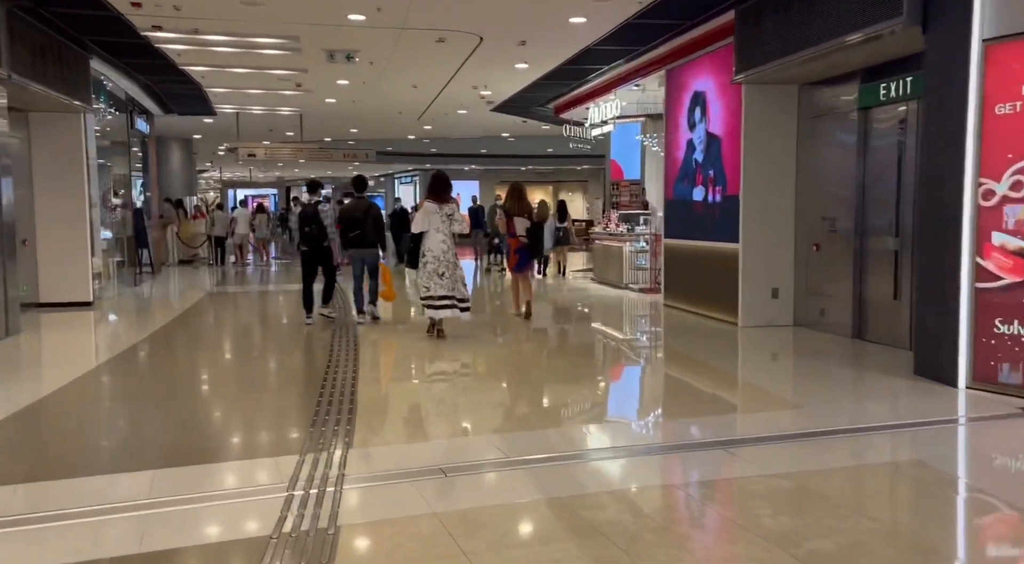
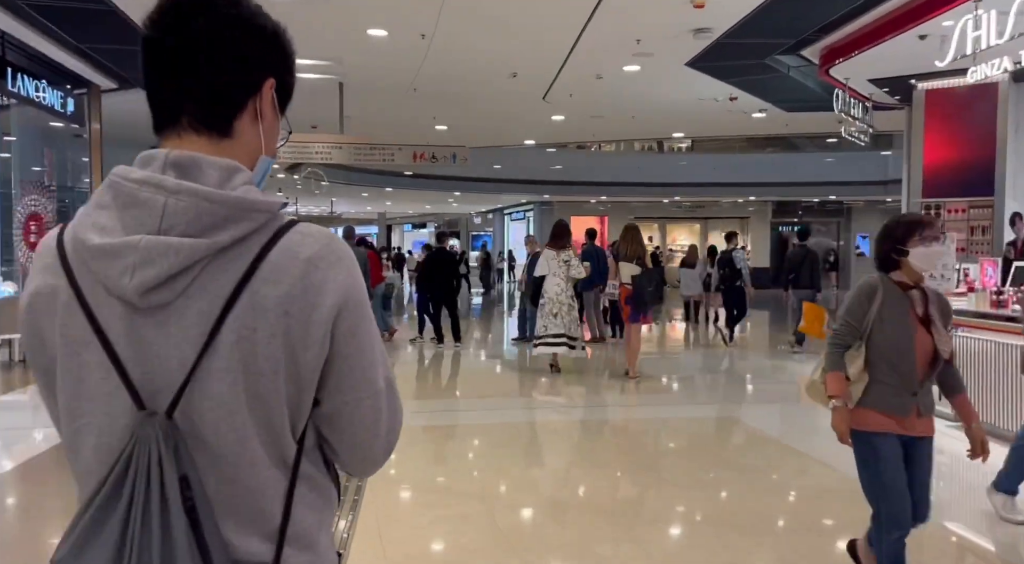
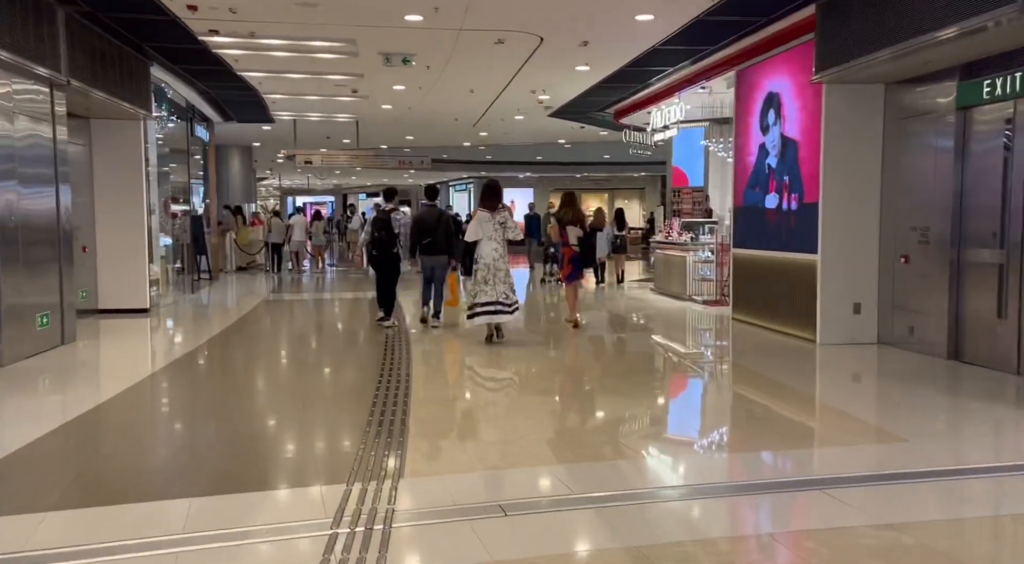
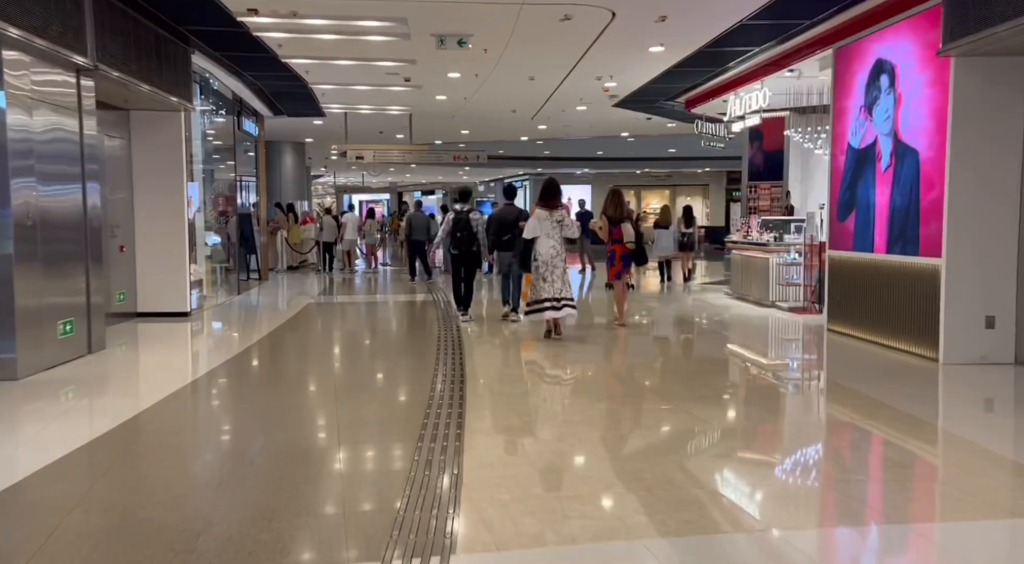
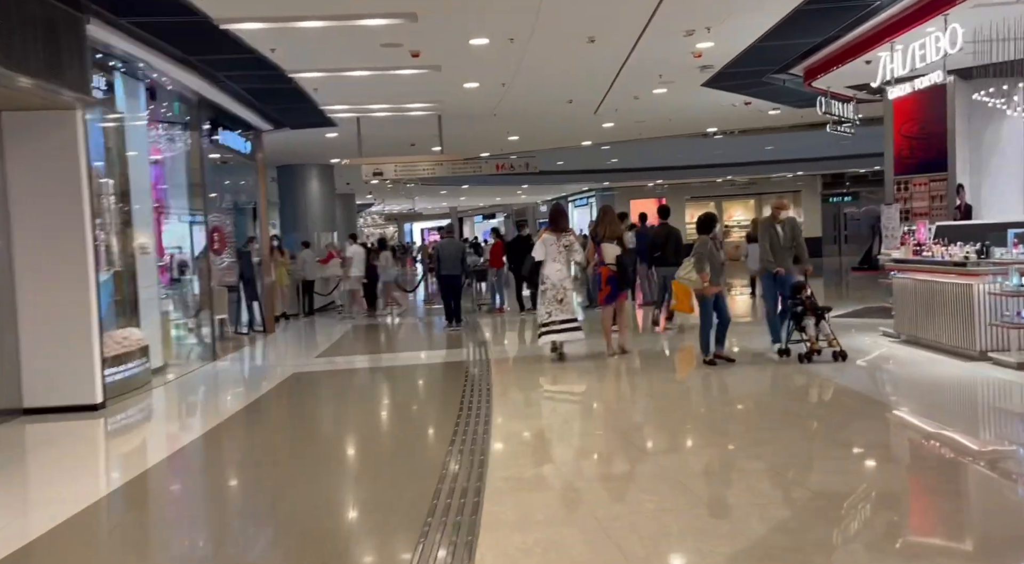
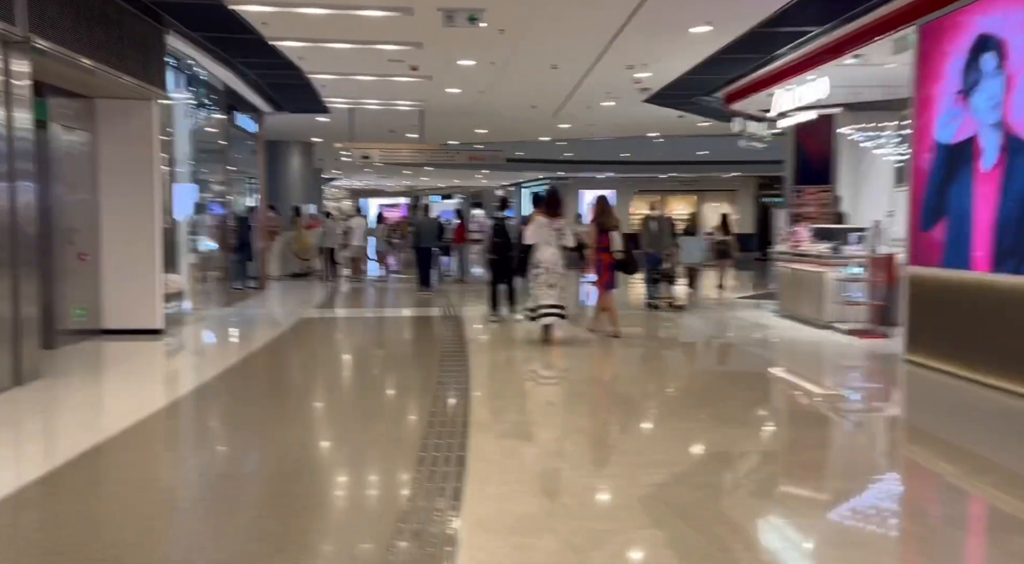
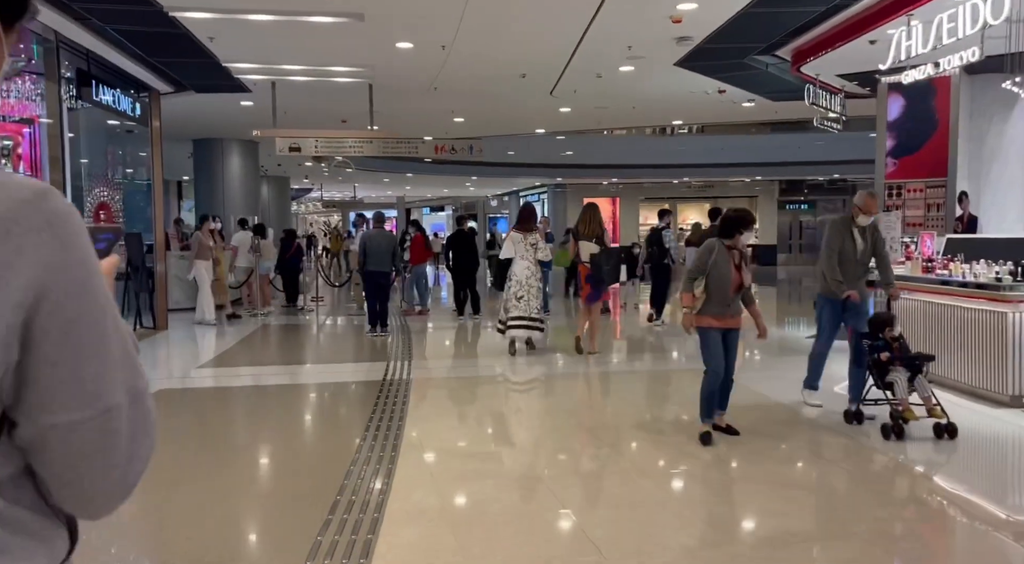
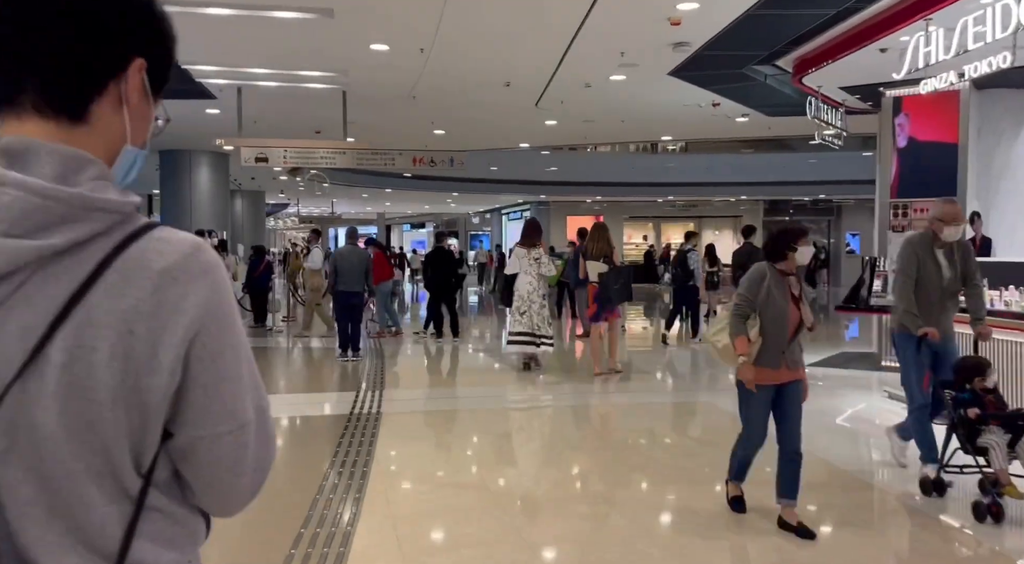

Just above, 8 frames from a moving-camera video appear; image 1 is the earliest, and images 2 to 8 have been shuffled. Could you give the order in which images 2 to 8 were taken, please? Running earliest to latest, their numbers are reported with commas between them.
3, 4, 6, 5, 7, 8, 2
